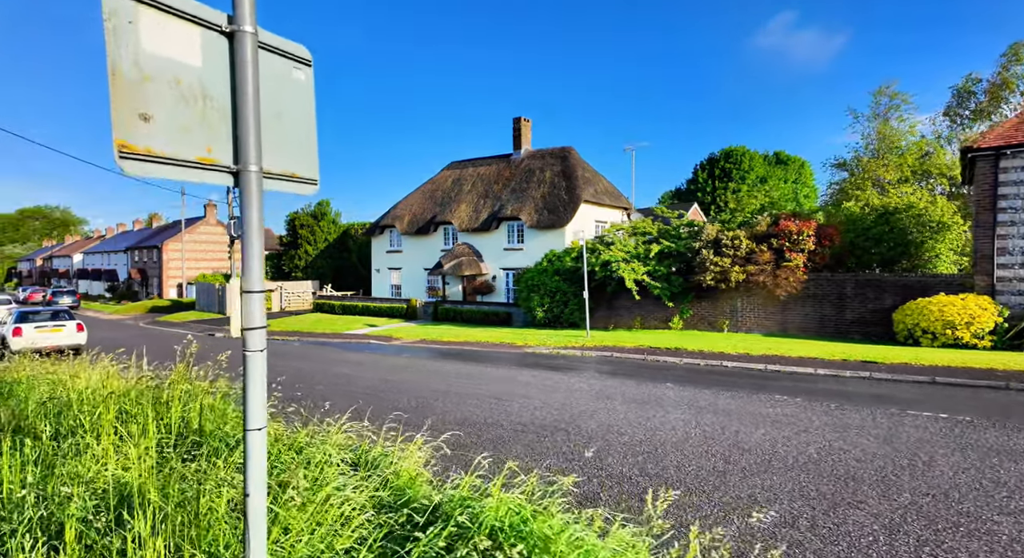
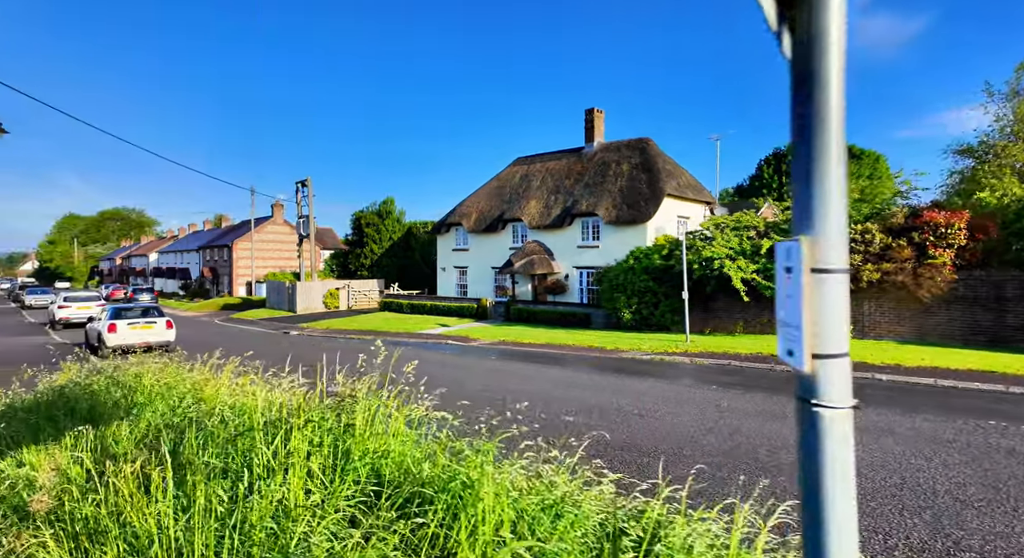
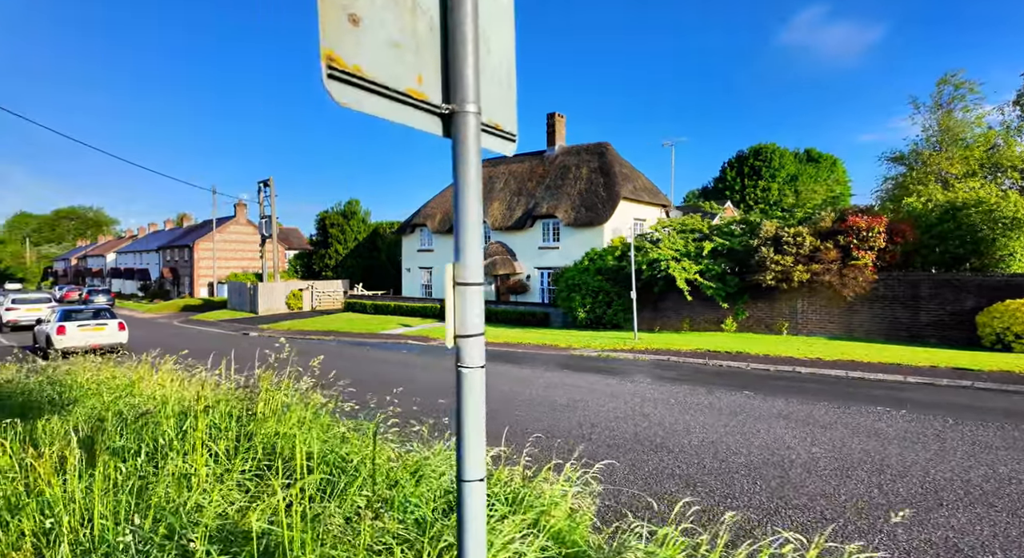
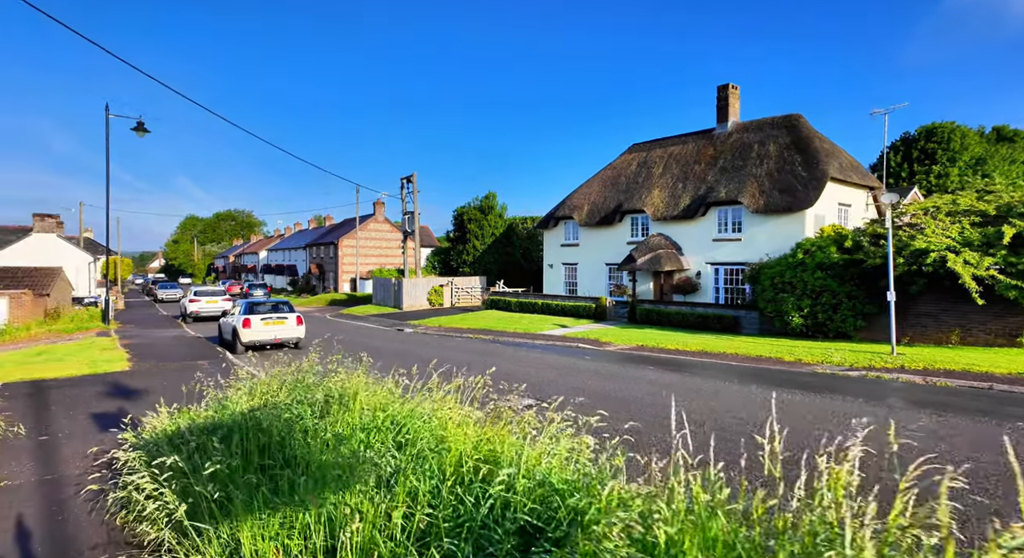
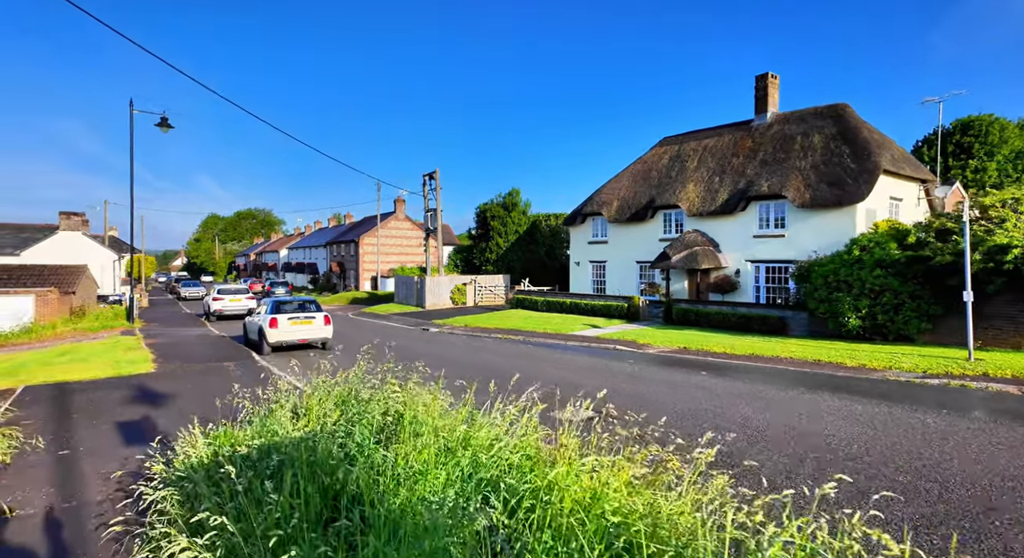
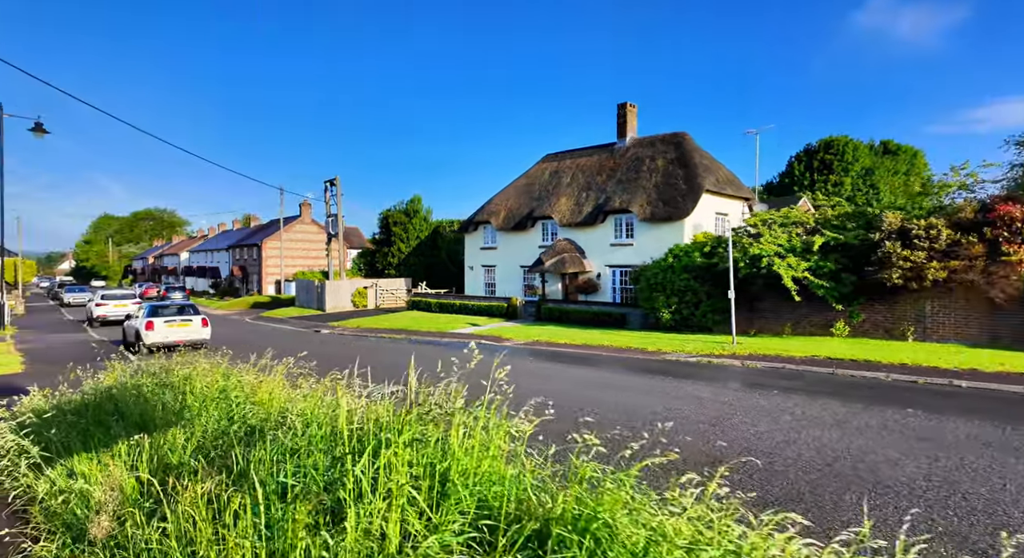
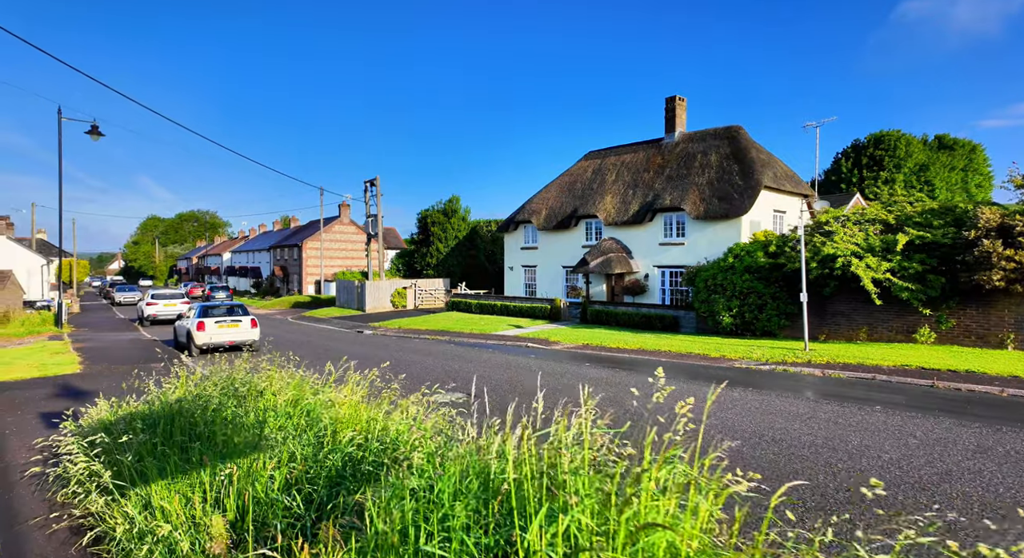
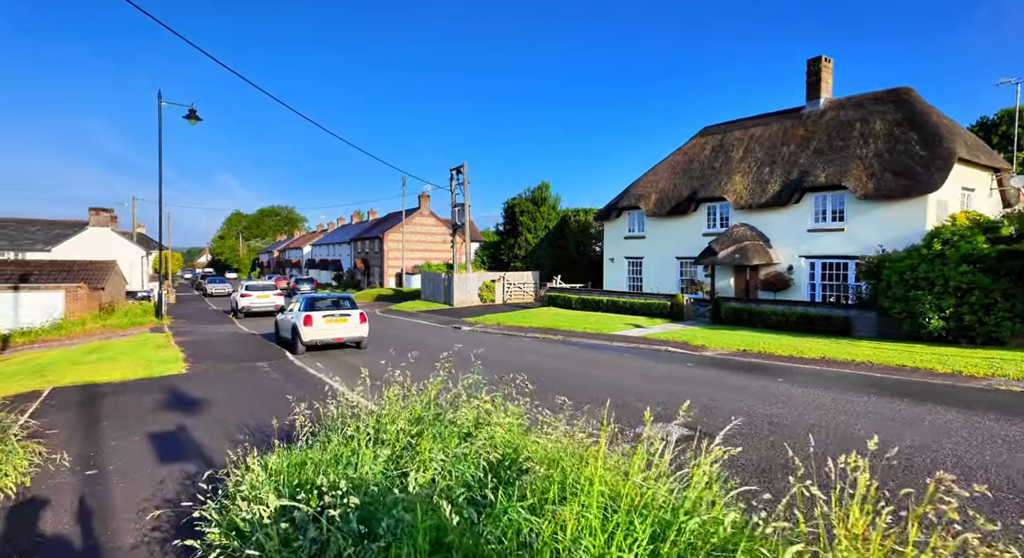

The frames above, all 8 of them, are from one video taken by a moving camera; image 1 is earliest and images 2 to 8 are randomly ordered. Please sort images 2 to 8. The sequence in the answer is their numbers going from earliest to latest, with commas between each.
3, 2, 6, 7, 4, 5, 8
